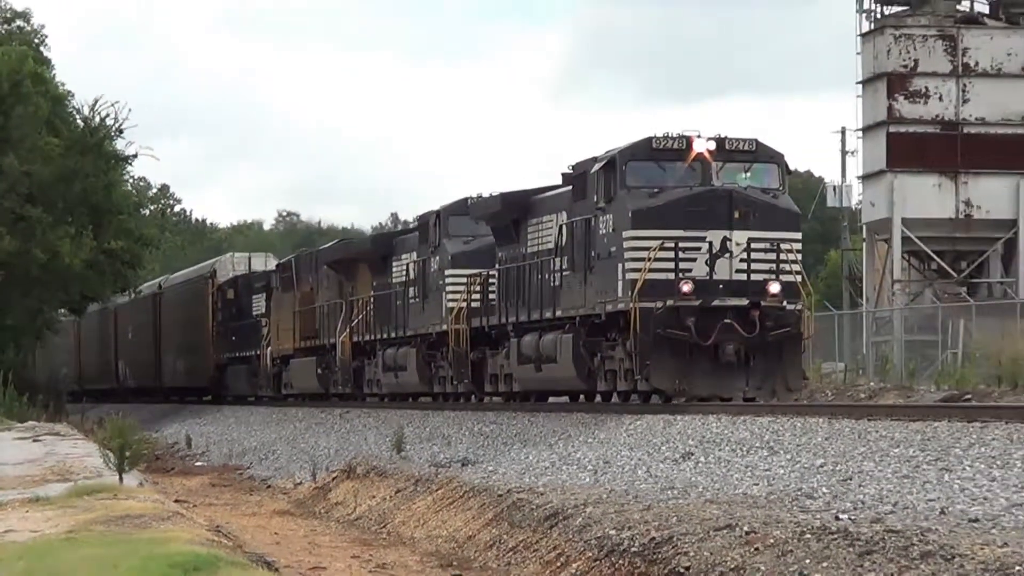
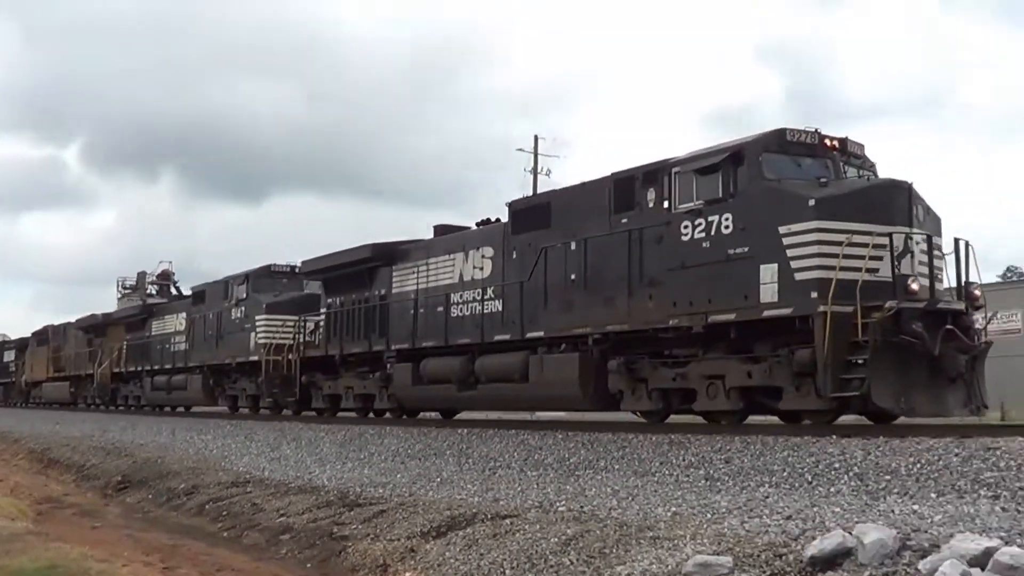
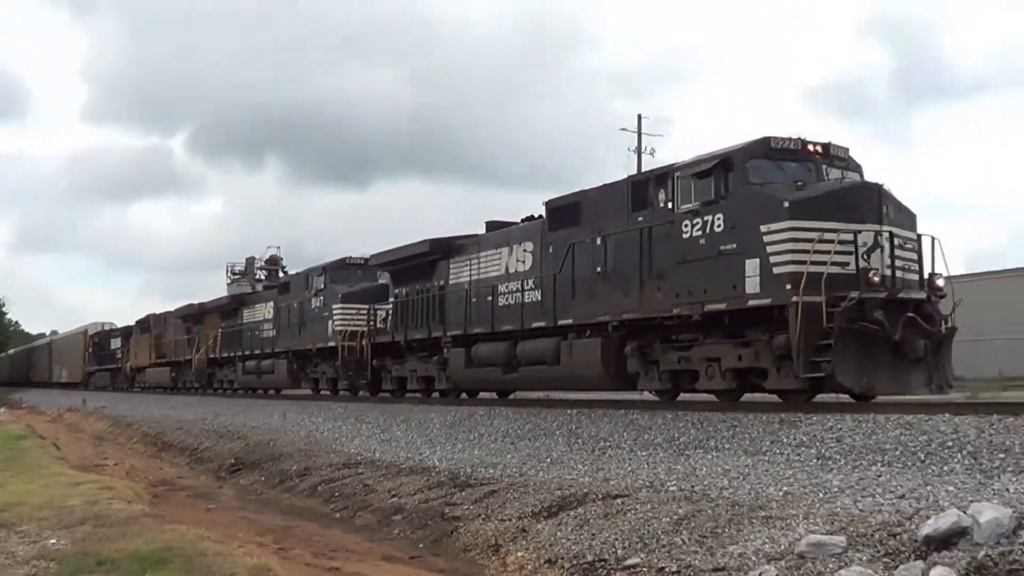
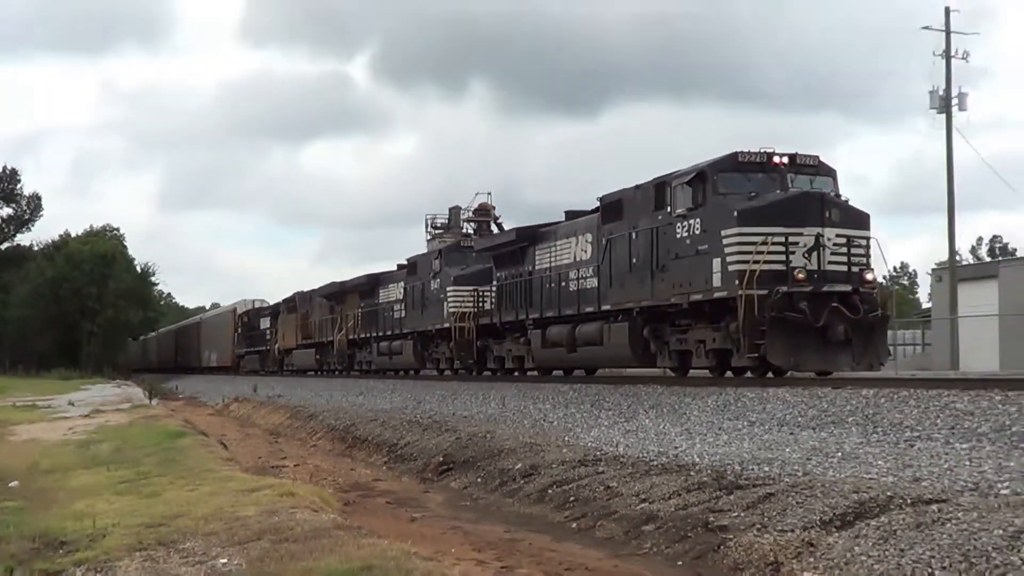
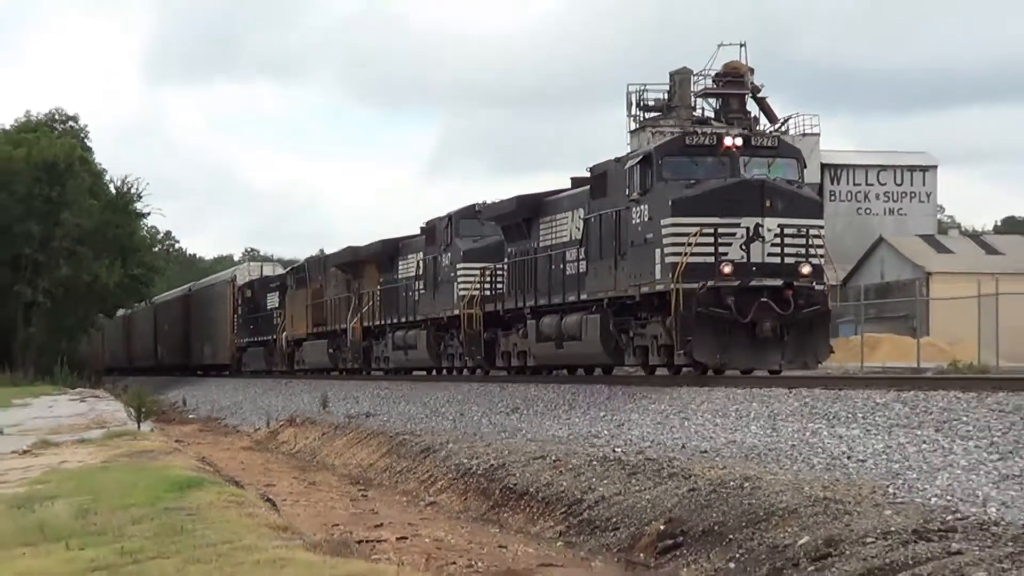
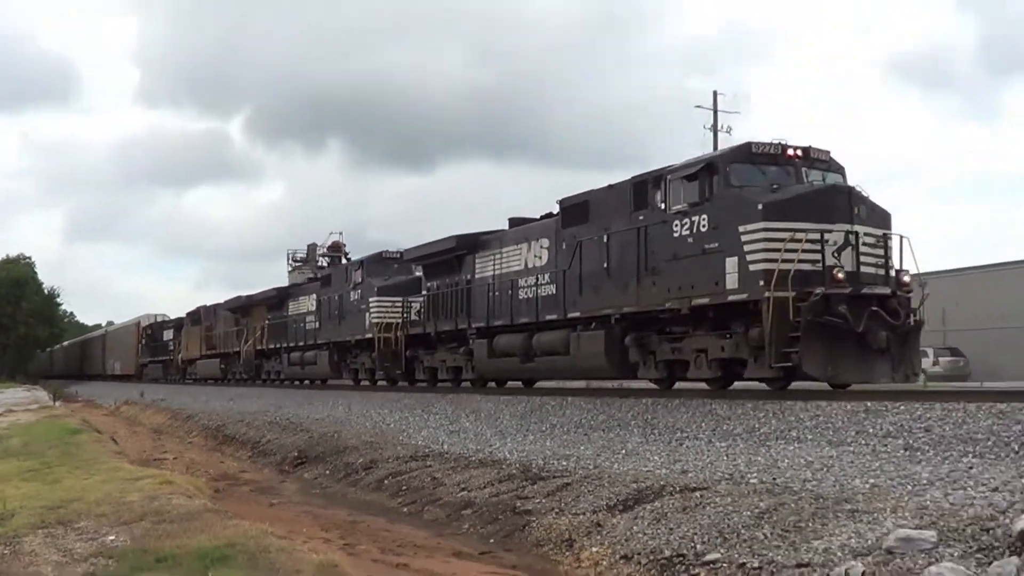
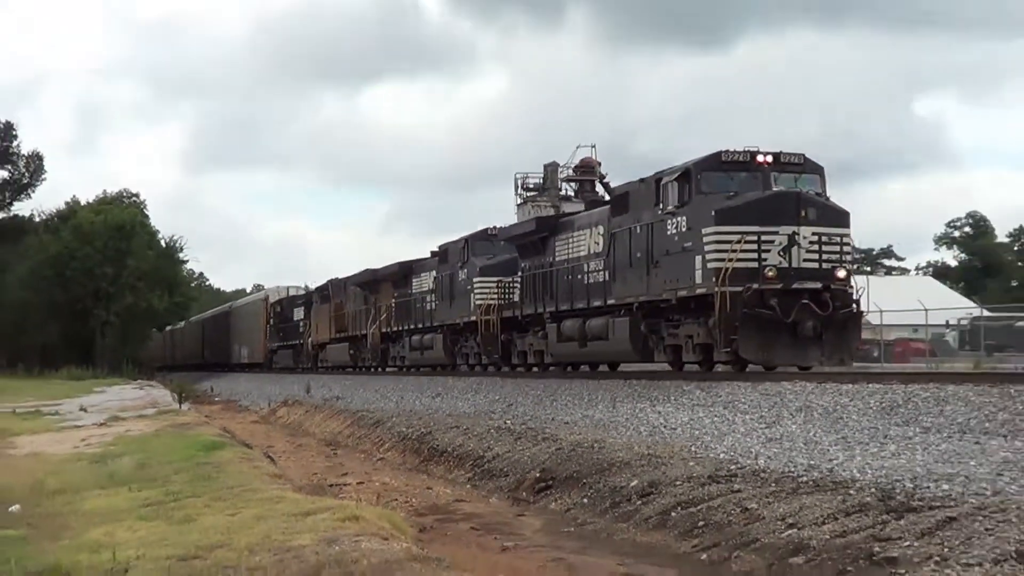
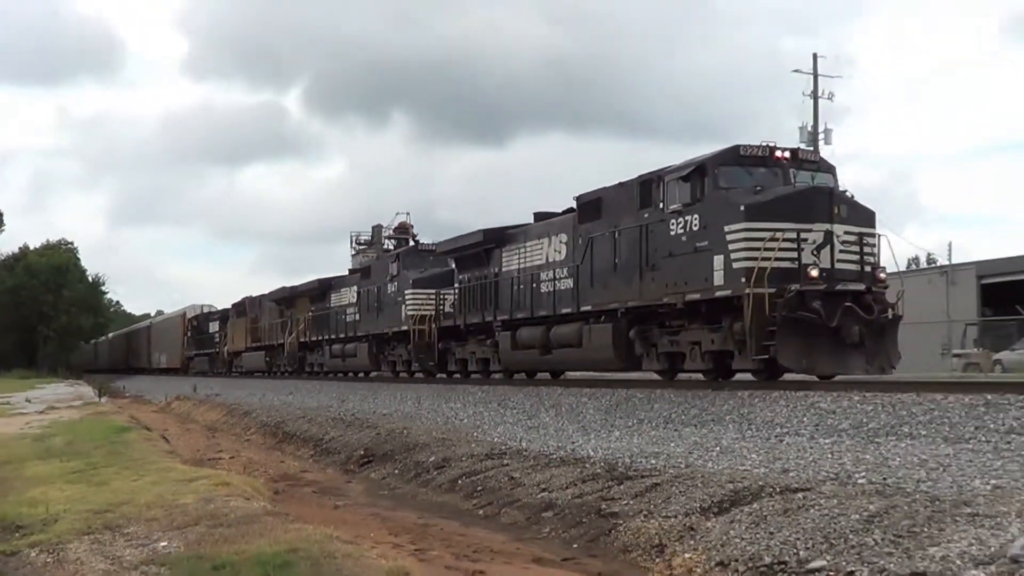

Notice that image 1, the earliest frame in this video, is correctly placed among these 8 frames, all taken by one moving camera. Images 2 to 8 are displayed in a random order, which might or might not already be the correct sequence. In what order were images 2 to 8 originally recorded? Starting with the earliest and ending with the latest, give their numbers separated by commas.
5, 7, 4, 8, 6, 3, 2
